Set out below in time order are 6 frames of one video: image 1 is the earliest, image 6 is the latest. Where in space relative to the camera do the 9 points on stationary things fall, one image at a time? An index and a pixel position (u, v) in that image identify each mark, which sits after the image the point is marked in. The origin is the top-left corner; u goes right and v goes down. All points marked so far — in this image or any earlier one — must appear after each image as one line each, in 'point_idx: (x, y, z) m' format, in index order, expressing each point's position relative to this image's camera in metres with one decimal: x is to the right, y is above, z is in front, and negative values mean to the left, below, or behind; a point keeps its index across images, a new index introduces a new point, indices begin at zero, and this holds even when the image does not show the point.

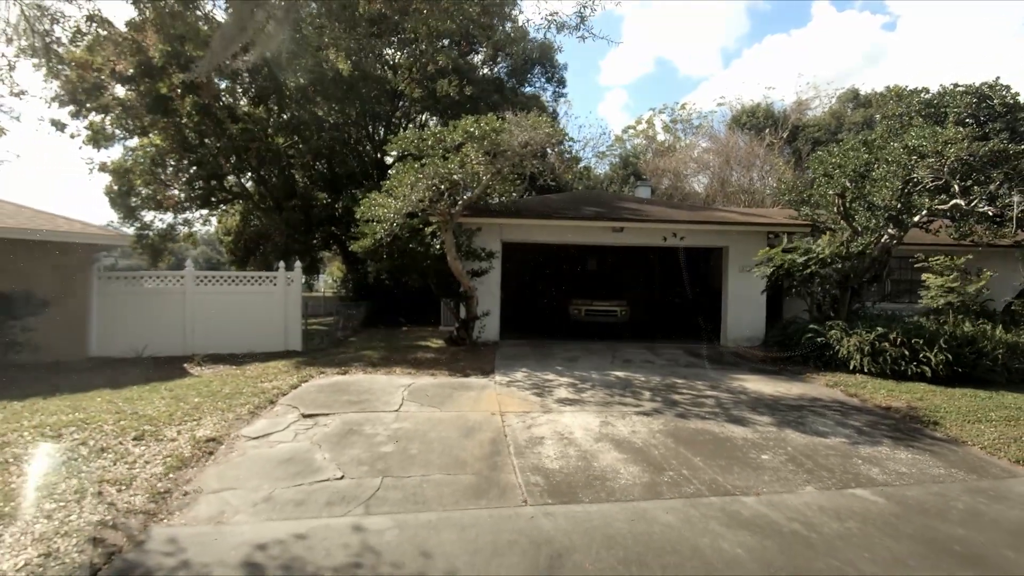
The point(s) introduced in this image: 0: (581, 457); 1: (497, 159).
0: (+0.7, -1.7, +5.5) m
1: (-0.3, +2.5, +10.5) m
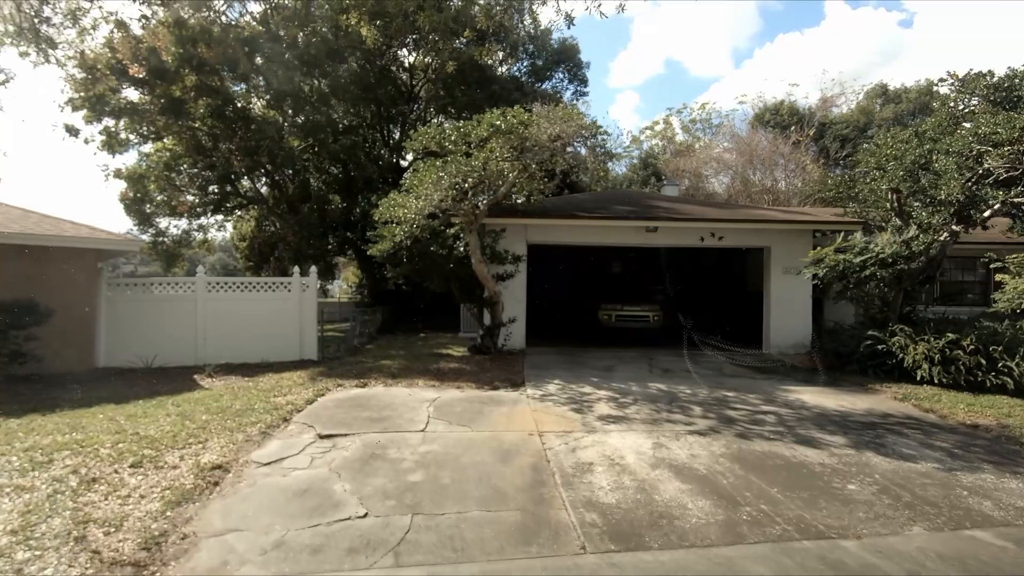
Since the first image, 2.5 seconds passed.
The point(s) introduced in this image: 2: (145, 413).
0: (+1.1, -1.8, +4.8) m
1: (+0.2, +2.4, +9.8) m
2: (-4.9, -1.7, +7.1) m
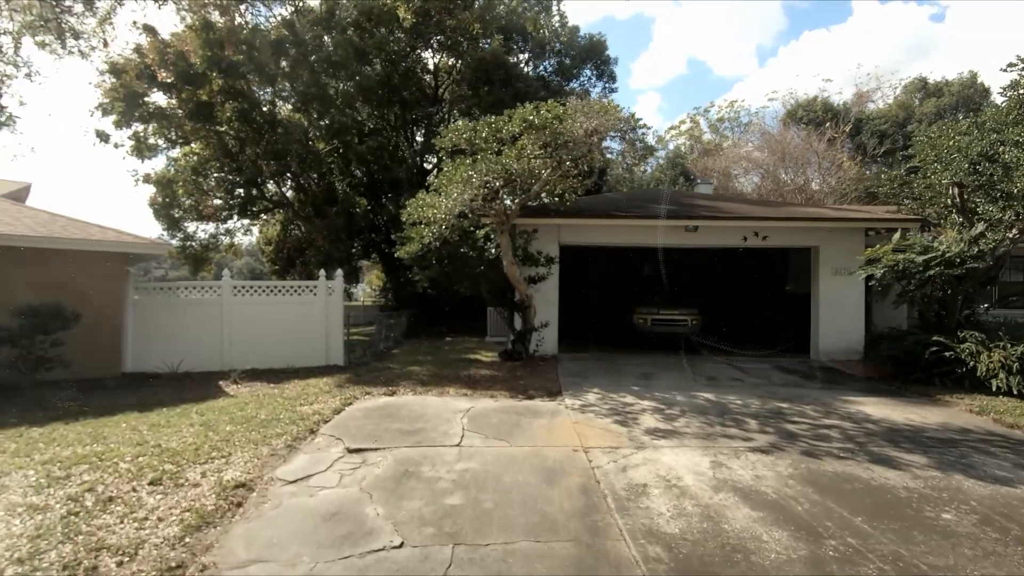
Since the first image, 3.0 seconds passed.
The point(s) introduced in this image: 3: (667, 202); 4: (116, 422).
0: (+1.5, -1.8, +4.2) m
1: (+0.8, +2.4, +9.3) m
2: (-4.4, -1.7, +6.9) m
3: (+3.4, +1.8, +11.5) m
4: (-5.2, -1.7, +7.0) m
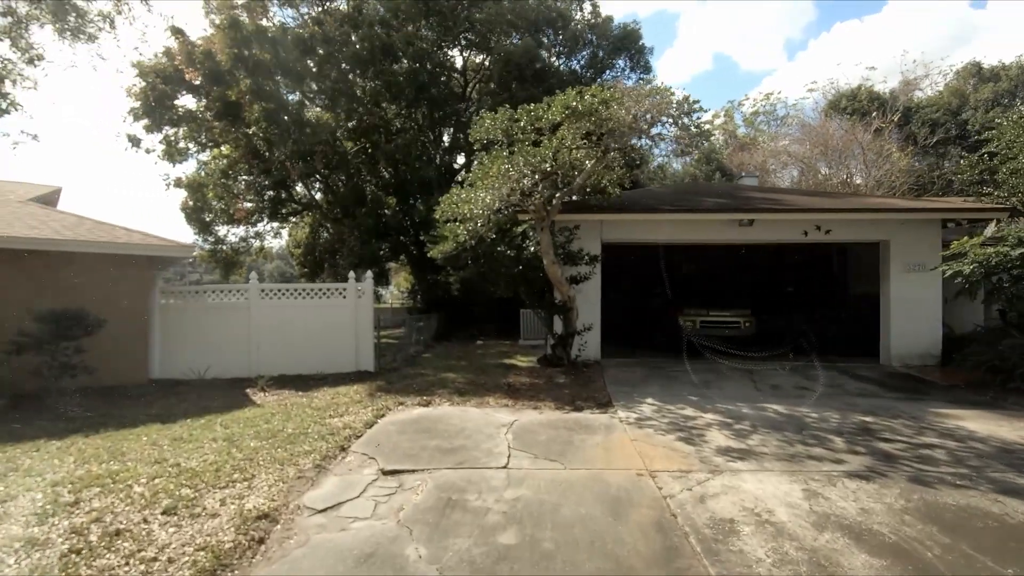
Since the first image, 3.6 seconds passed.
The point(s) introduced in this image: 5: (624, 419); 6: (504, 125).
0: (+2.0, -1.8, +3.5) m
1: (+1.4, +2.4, +8.6) m
2: (-3.8, -1.8, +6.4) m
3: (+4.1, +1.8, +10.7) m
4: (-4.6, -1.8, +6.6) m
5: (+1.3, -1.6, +6.5) m
6: (-0.1, +2.7, +8.8) m
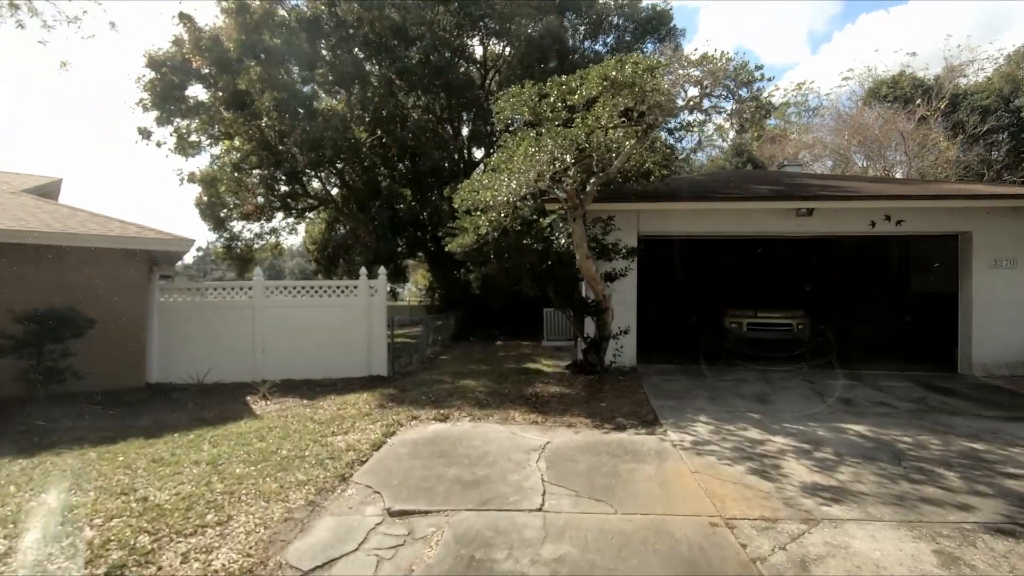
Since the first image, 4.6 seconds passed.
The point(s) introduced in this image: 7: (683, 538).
0: (+2.2, -1.8, +2.4) m
1: (+1.8, +2.4, +7.5) m
2: (-3.5, -1.7, +5.5) m
3: (+4.6, +1.9, +9.5) m
4: (-4.3, -1.8, +5.7) m
5: (+1.7, -1.6, +5.4) m
6: (+0.3, +2.7, +7.8) m
7: (+1.2, -1.7, +3.6) m
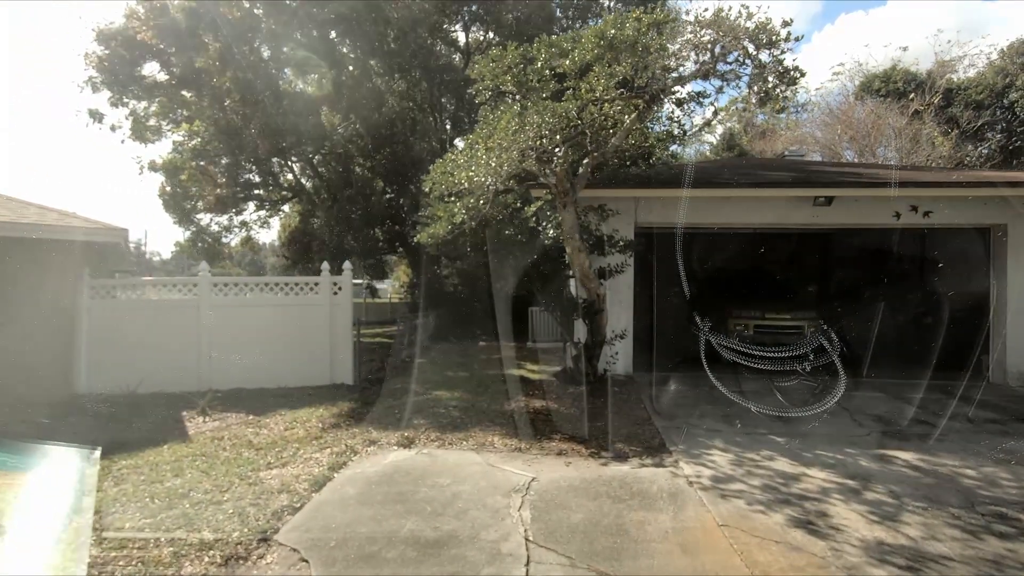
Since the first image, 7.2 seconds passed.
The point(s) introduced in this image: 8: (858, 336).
0: (+2.1, -1.8, +1.4) m
1: (+1.6, +2.4, +6.5) m
2: (-3.7, -1.7, +4.3) m
3: (+4.3, +1.9, +8.5) m
4: (-4.4, -1.7, +4.5) m
5: (+1.5, -1.5, +4.4) m
6: (0.0, +2.7, +6.7) m
7: (+1.0, -1.7, +2.6) m
8: (+6.8, -0.9, +10.1) m
